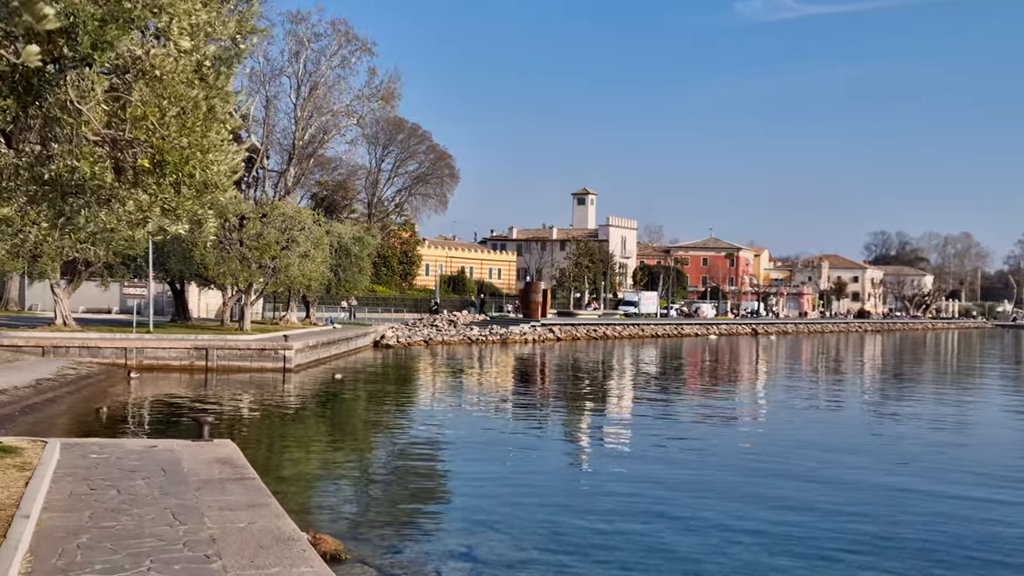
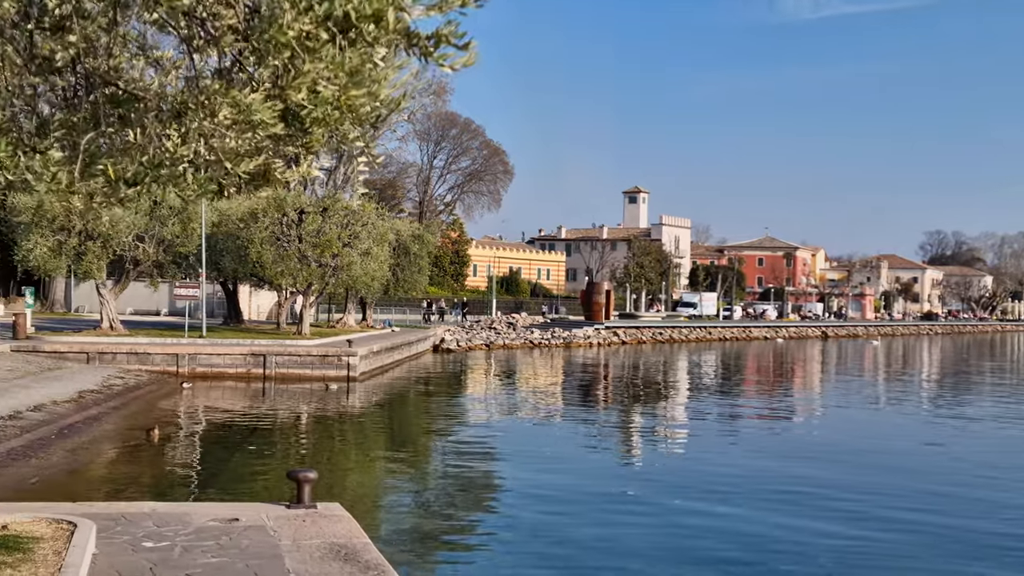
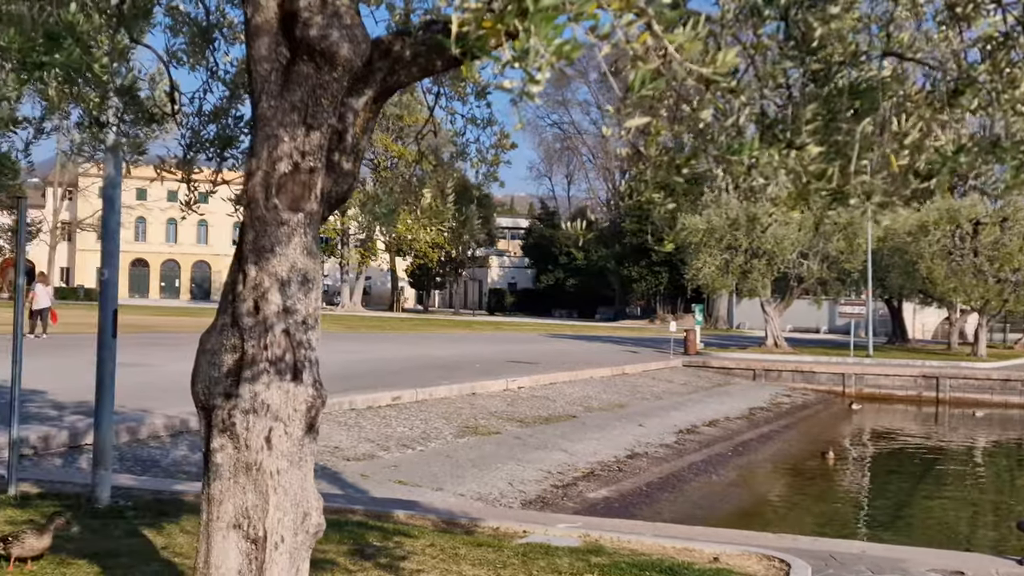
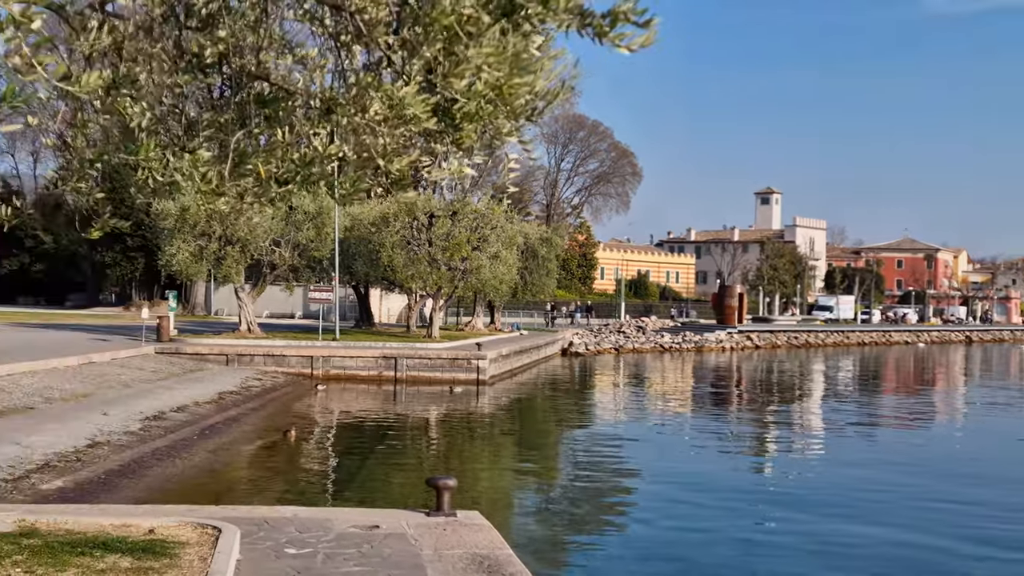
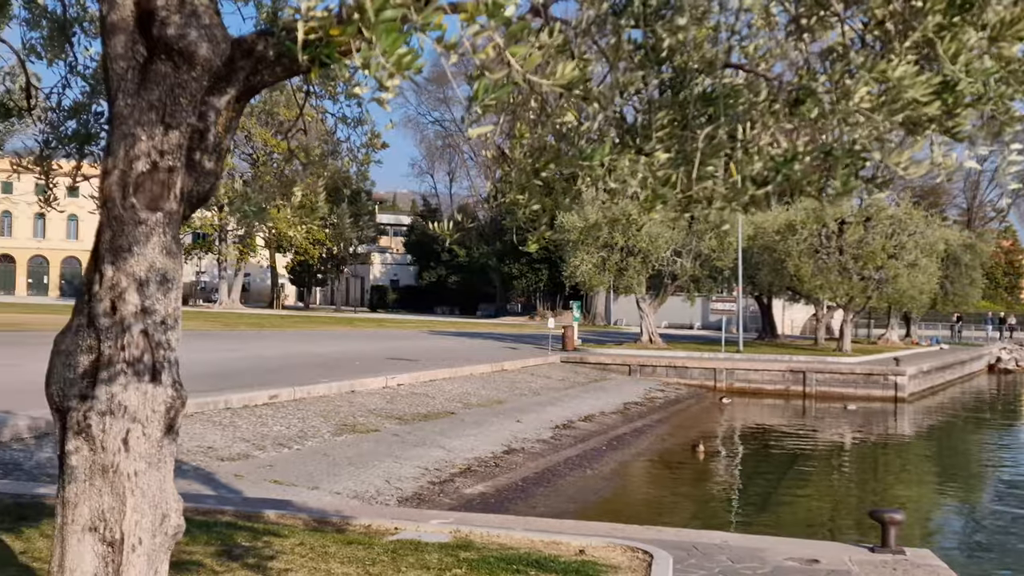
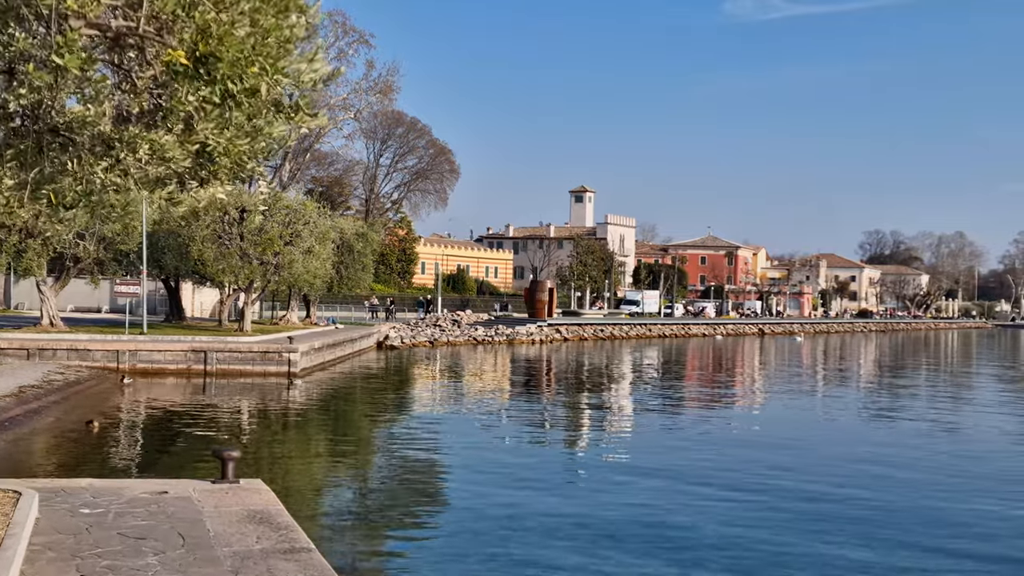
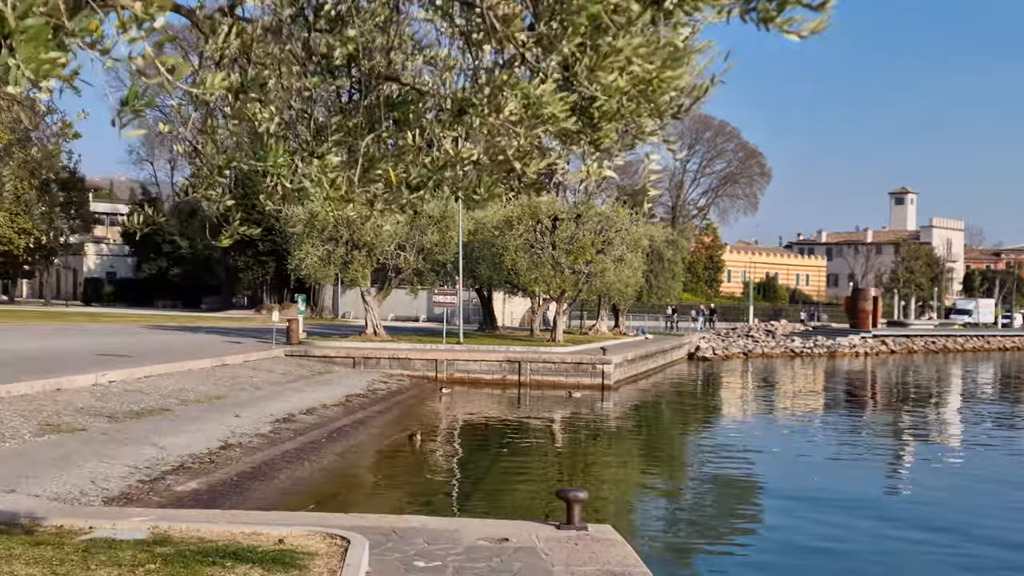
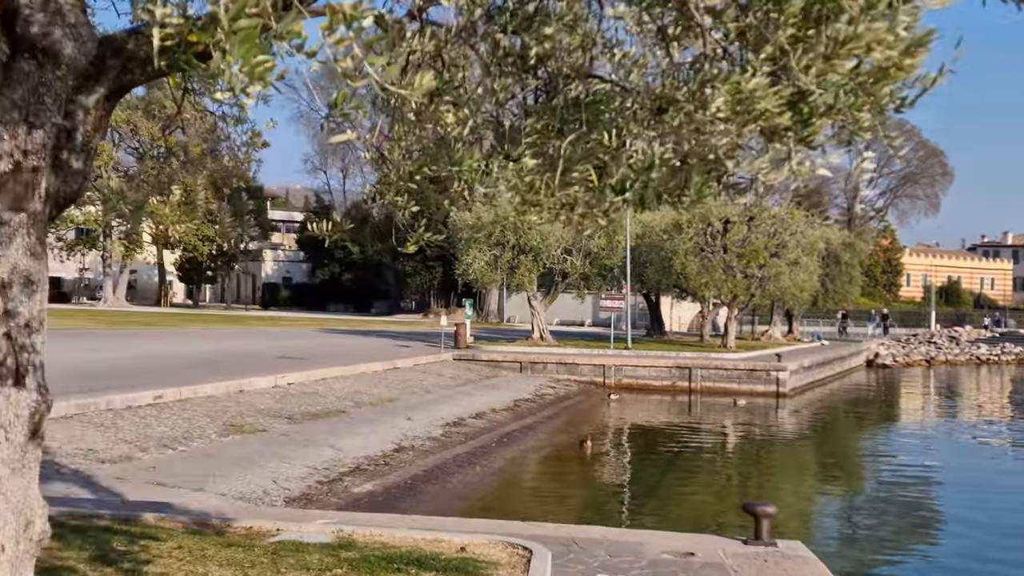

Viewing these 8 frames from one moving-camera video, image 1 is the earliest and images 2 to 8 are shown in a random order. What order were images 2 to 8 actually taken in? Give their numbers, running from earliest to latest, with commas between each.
6, 2, 4, 7, 8, 5, 3
